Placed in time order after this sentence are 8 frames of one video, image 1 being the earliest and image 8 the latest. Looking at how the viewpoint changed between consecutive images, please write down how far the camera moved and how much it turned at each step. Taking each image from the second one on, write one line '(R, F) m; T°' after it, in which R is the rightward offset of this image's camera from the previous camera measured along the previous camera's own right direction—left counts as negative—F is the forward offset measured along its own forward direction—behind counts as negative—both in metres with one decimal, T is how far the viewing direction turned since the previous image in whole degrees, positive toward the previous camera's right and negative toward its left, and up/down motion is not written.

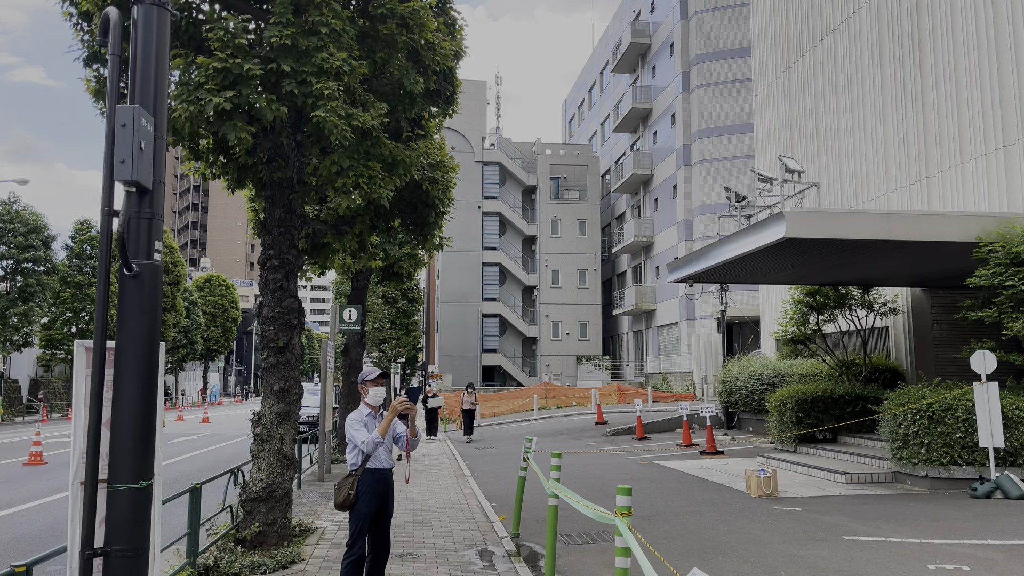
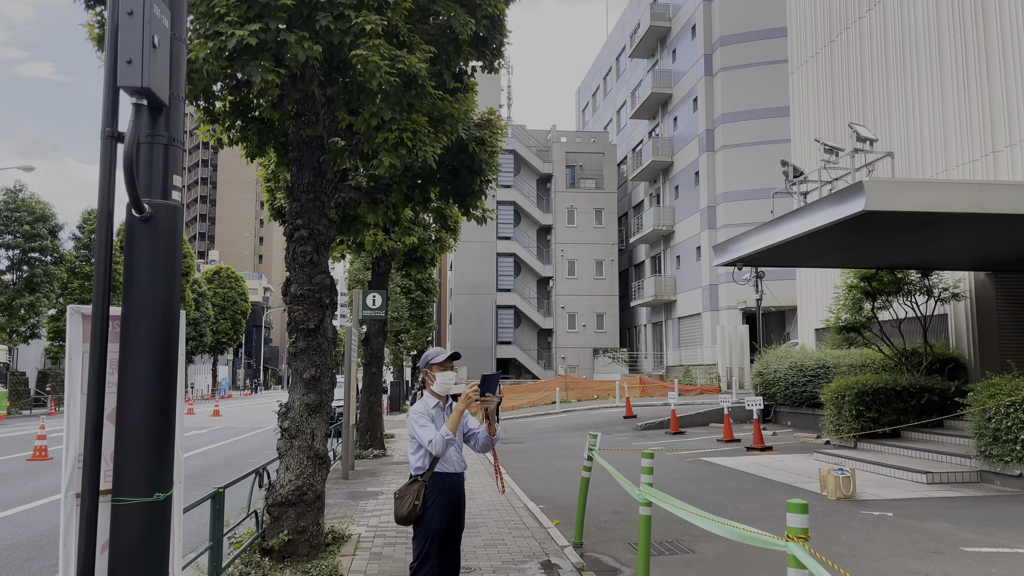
(-0.5, +1.0) m; 0°
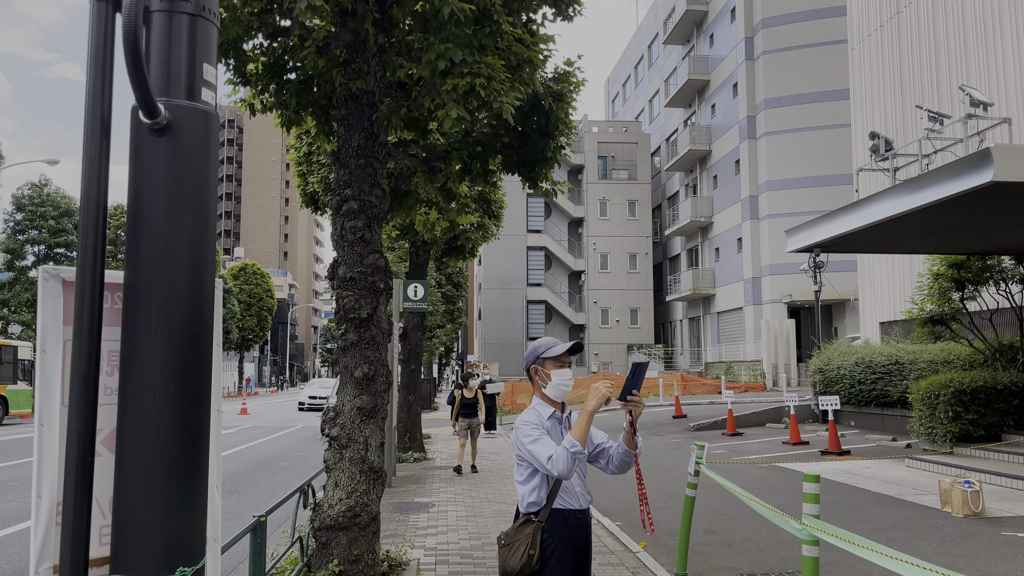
(-0.5, +1.2) m; -2°
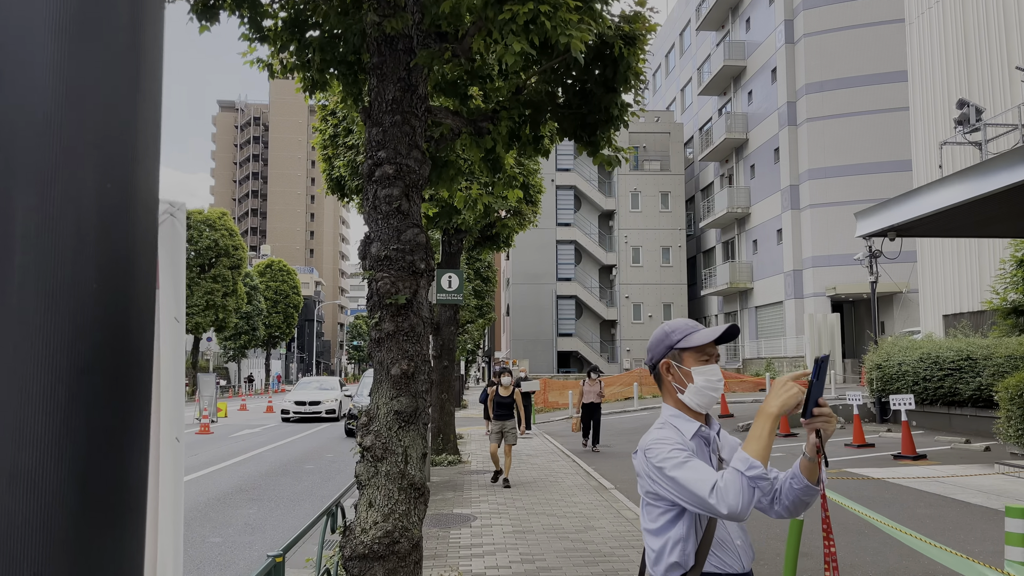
(-0.3, +1.0) m; -2°
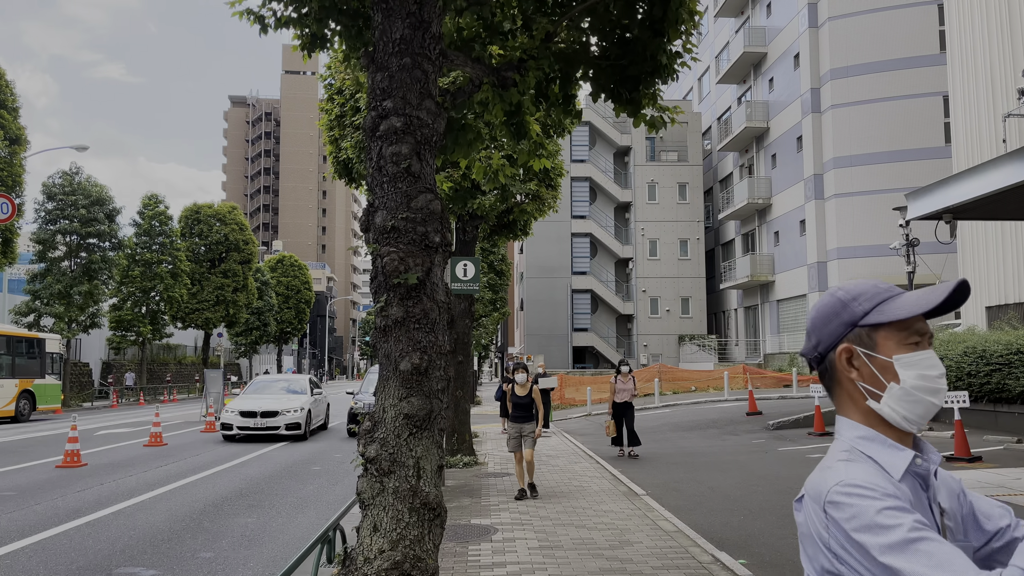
(-0.1, +0.9) m; -1°
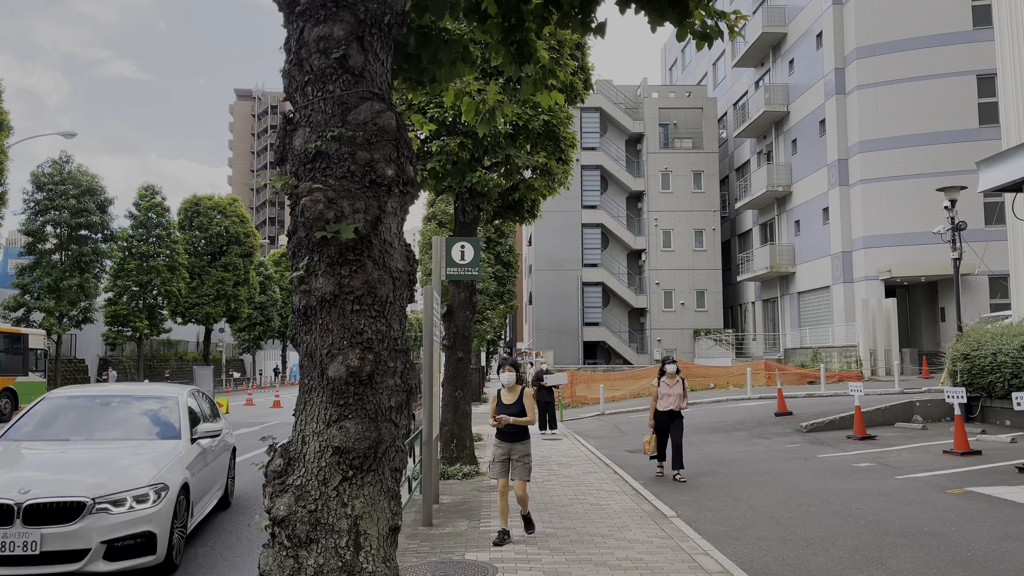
(+0.1, +1.5) m; -1°
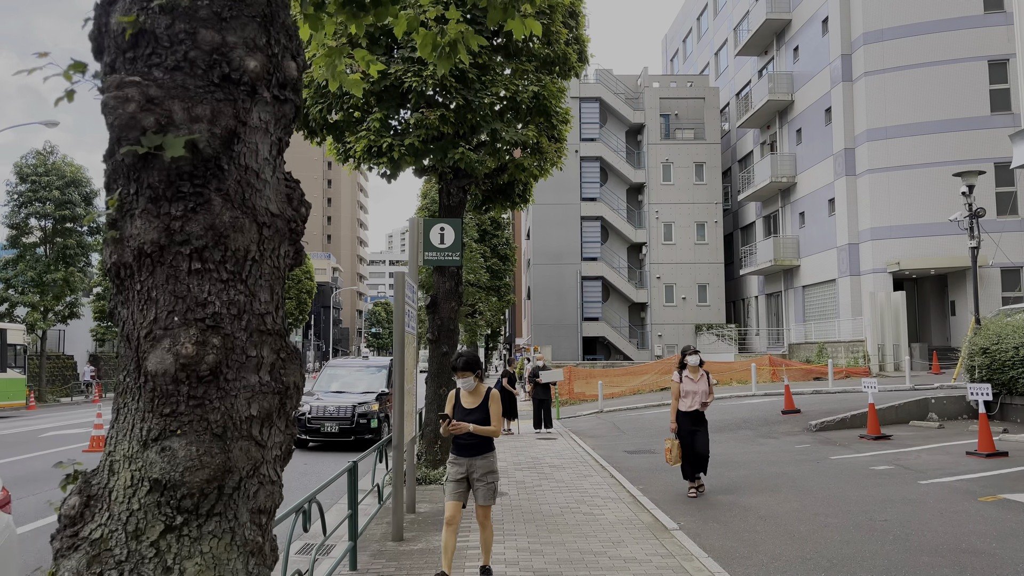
(+0.2, +0.9) m; 0°
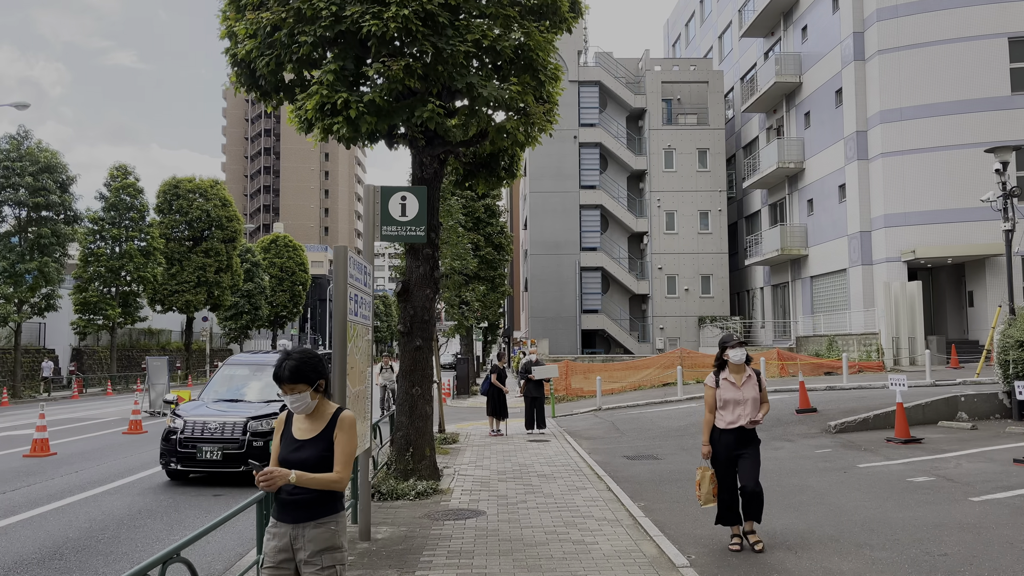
(+0.2, +1.4) m; 0°
